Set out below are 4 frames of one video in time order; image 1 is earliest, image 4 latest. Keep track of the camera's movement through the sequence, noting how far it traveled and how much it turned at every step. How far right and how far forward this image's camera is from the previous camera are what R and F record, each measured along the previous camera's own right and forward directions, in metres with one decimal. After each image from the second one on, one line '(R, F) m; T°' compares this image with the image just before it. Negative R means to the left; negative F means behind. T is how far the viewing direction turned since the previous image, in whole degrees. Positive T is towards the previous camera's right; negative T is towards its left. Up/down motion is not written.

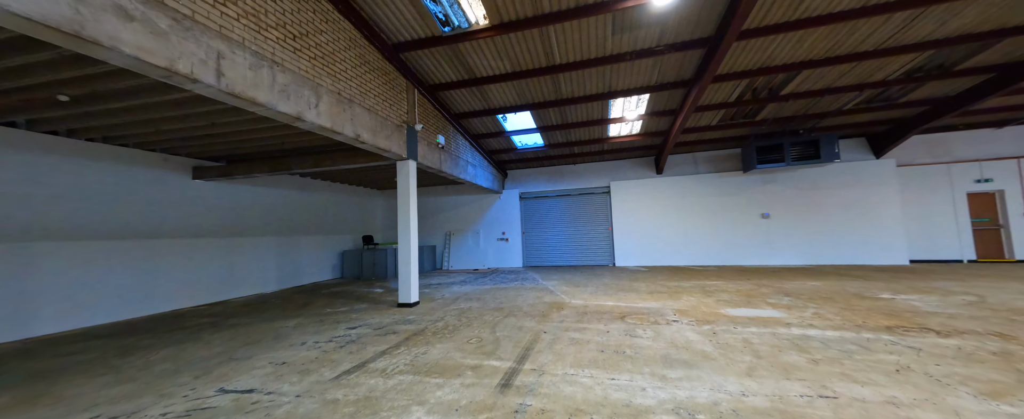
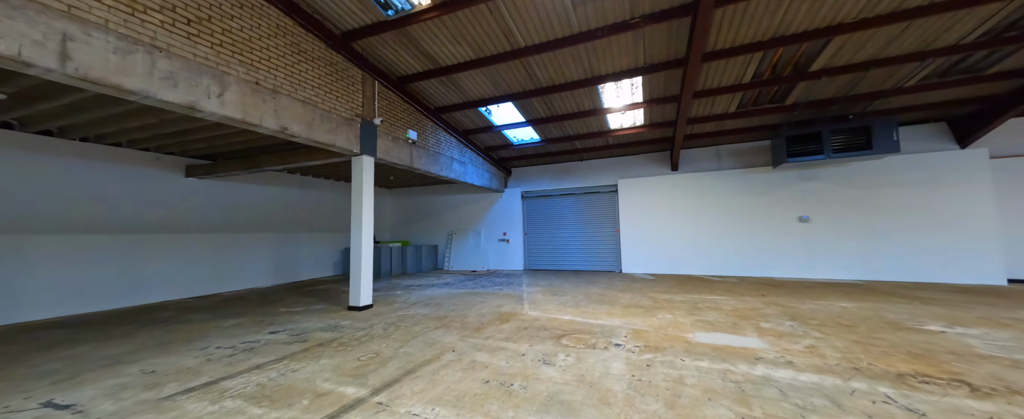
(+1.1, +0.5) m; -7°
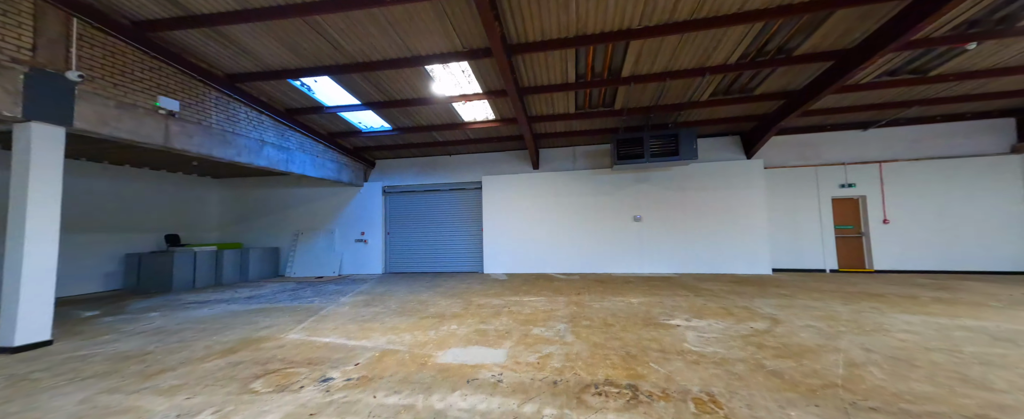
(+1.5, +0.3) m; +15°
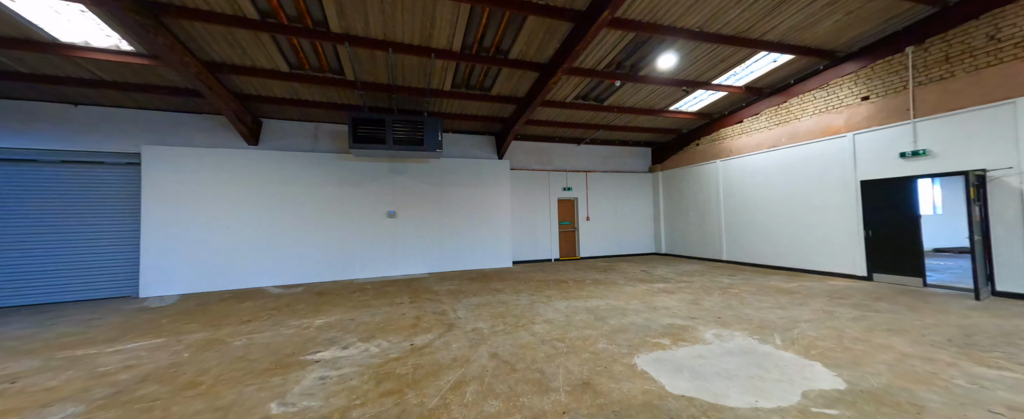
(+1.6, +0.4) m; +32°
